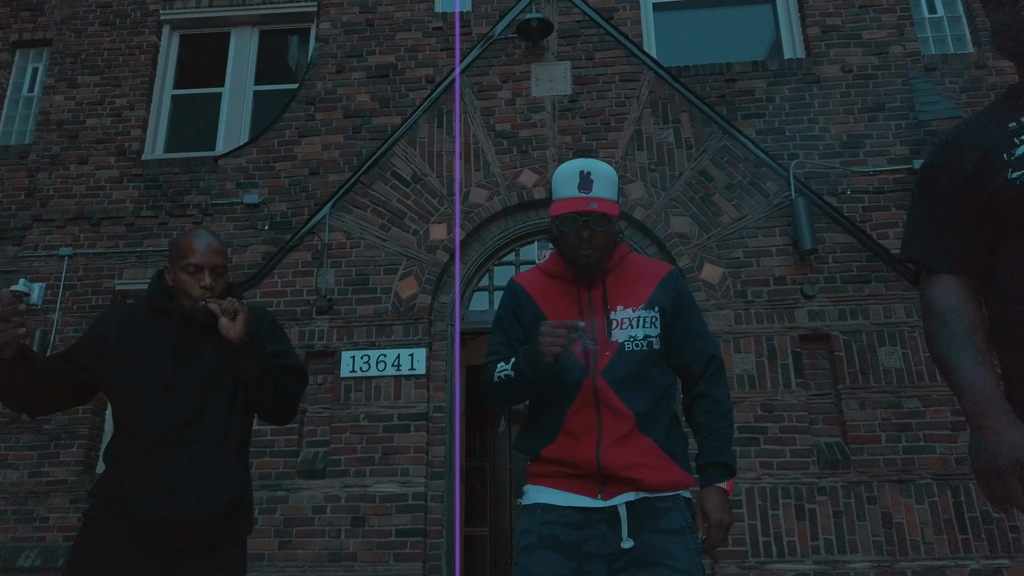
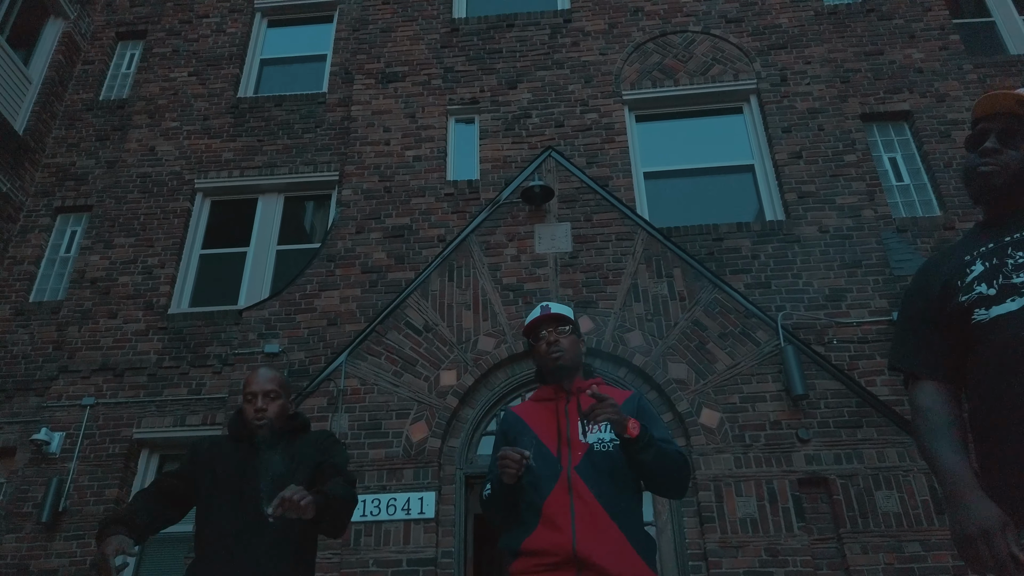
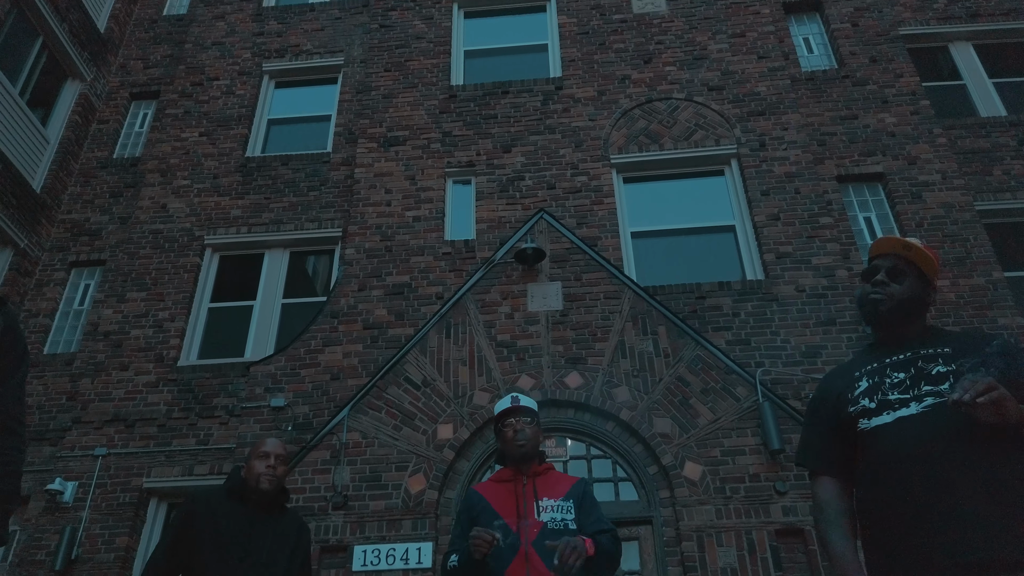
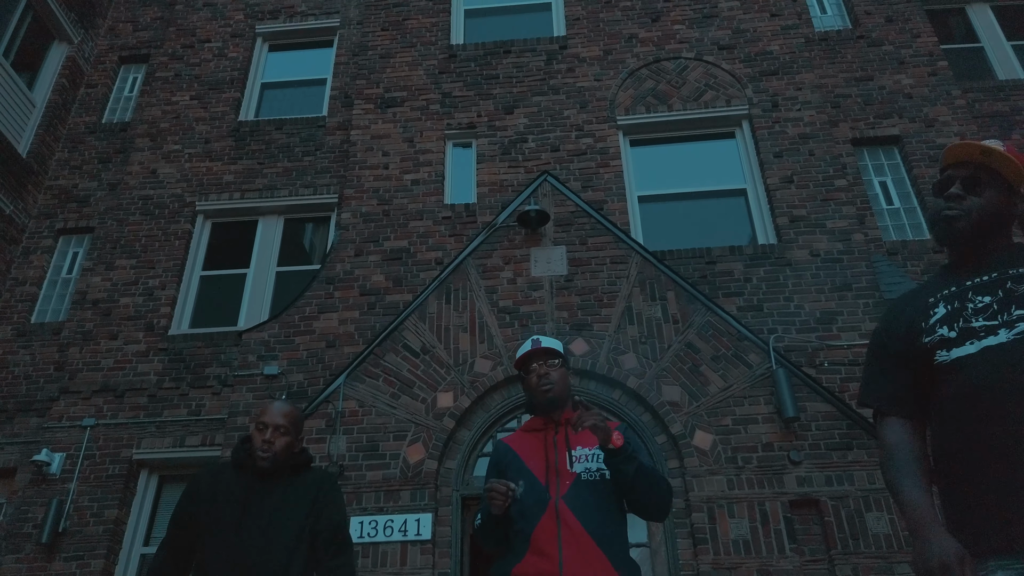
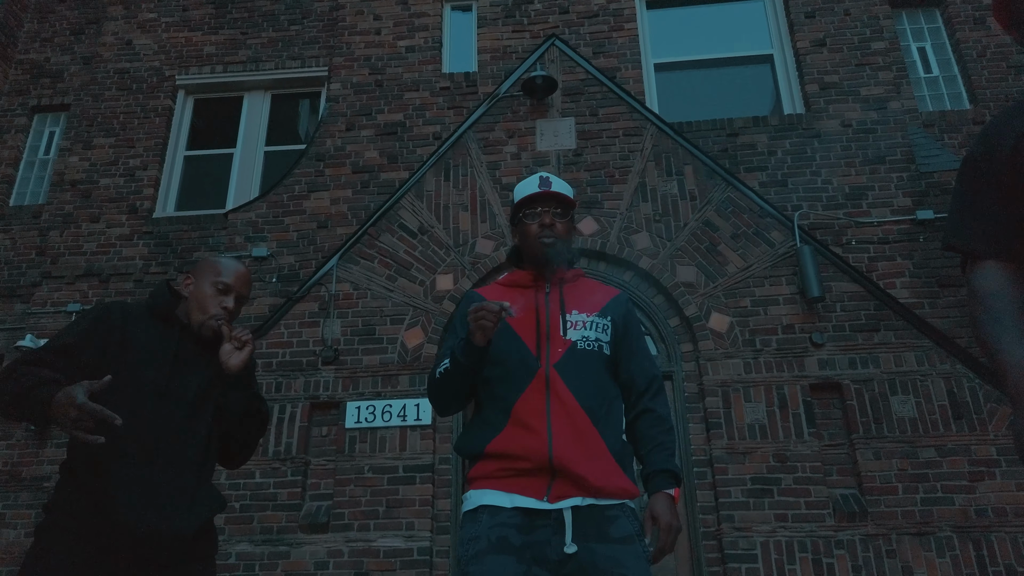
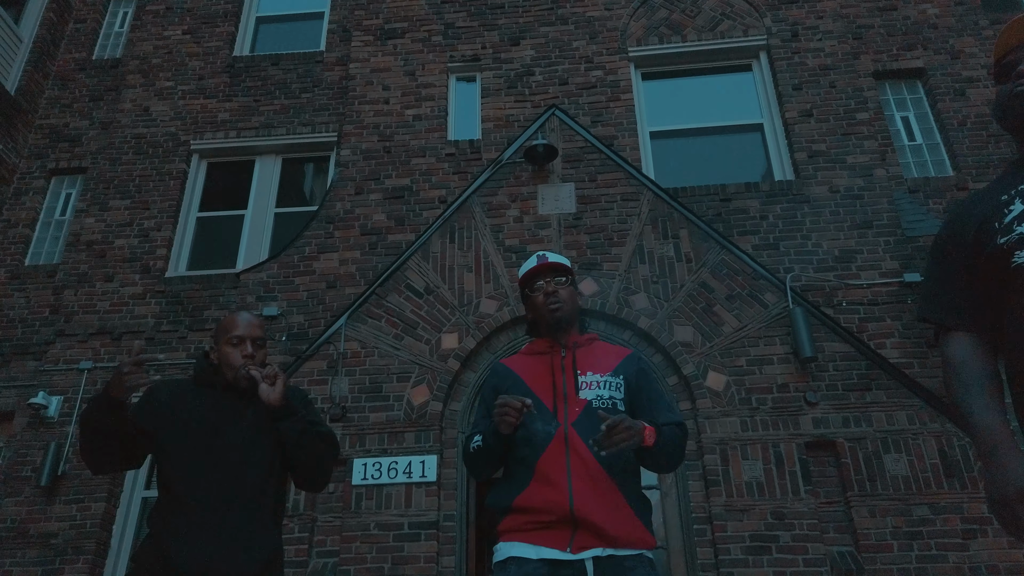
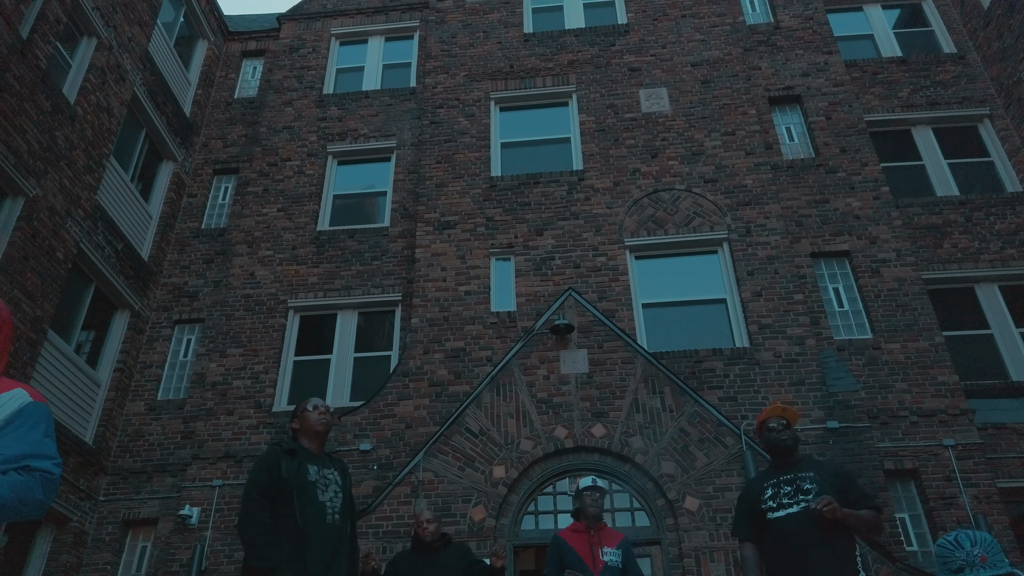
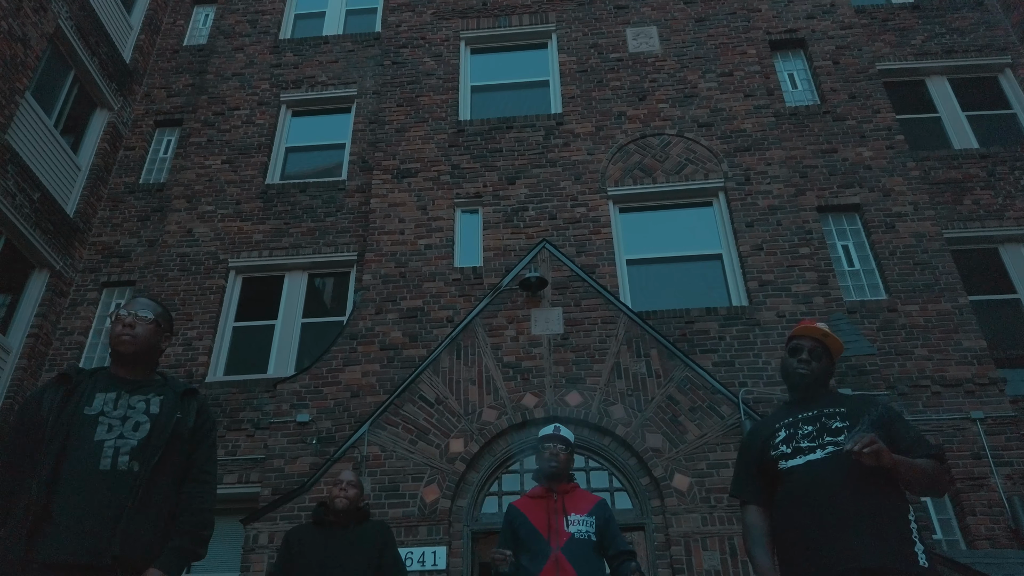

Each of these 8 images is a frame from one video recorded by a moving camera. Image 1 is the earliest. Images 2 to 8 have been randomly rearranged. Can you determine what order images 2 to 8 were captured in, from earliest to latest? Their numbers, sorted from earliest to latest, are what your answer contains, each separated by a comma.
5, 6, 2, 4, 3, 8, 7
